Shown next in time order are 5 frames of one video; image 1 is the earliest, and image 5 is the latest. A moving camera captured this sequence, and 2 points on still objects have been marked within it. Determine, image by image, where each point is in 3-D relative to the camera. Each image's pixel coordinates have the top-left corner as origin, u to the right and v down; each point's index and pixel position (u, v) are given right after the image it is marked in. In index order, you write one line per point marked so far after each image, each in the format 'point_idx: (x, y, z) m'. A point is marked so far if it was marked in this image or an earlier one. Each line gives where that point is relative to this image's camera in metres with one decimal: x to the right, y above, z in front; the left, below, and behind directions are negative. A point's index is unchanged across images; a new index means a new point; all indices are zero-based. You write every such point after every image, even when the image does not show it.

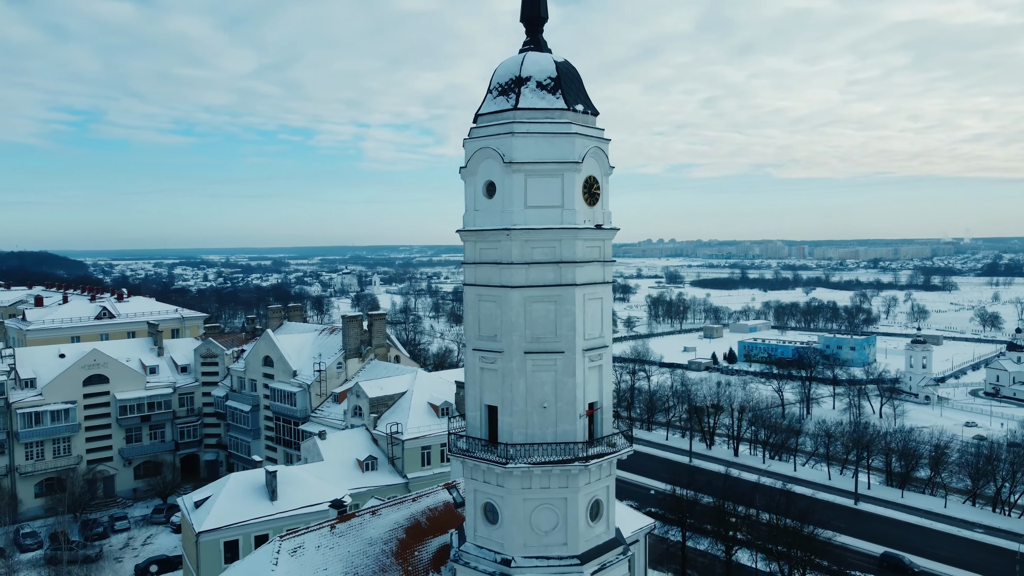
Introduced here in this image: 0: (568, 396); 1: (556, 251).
0: (+1.2, -2.3, +17.6) m
1: (+0.9, +0.8, +17.4) m
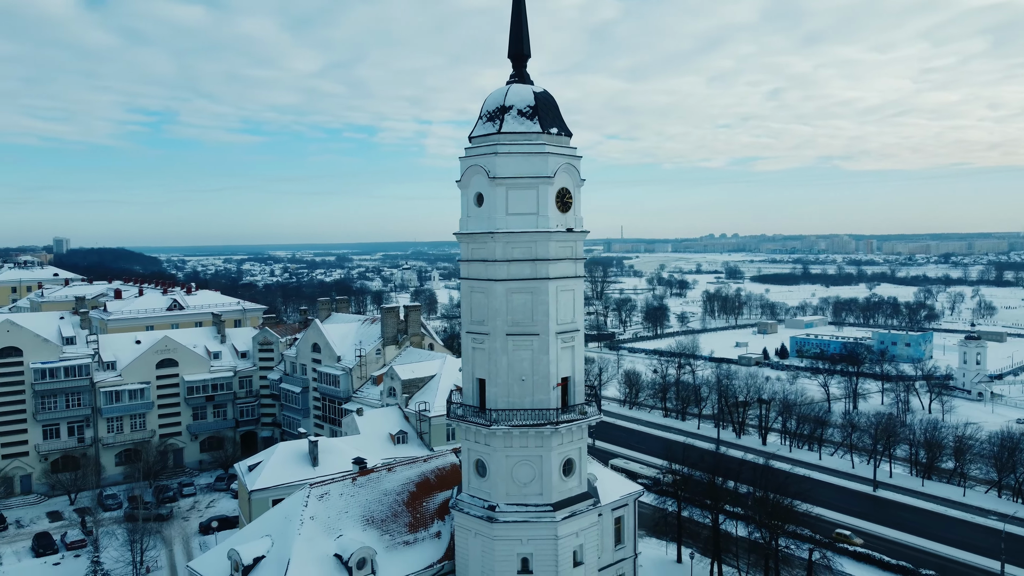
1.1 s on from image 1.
0: (+0.8, -2.1, +21.1) m
1: (+0.5, +1.0, +21.0) m
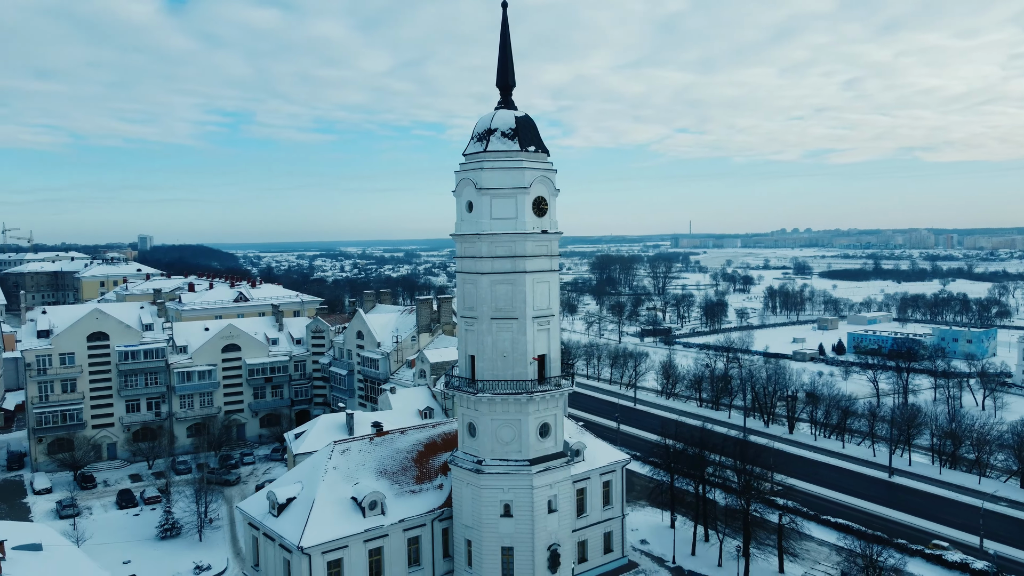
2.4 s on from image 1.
0: (+0.3, -1.9, +25.4) m
1: (0.0, +1.2, +25.3) m
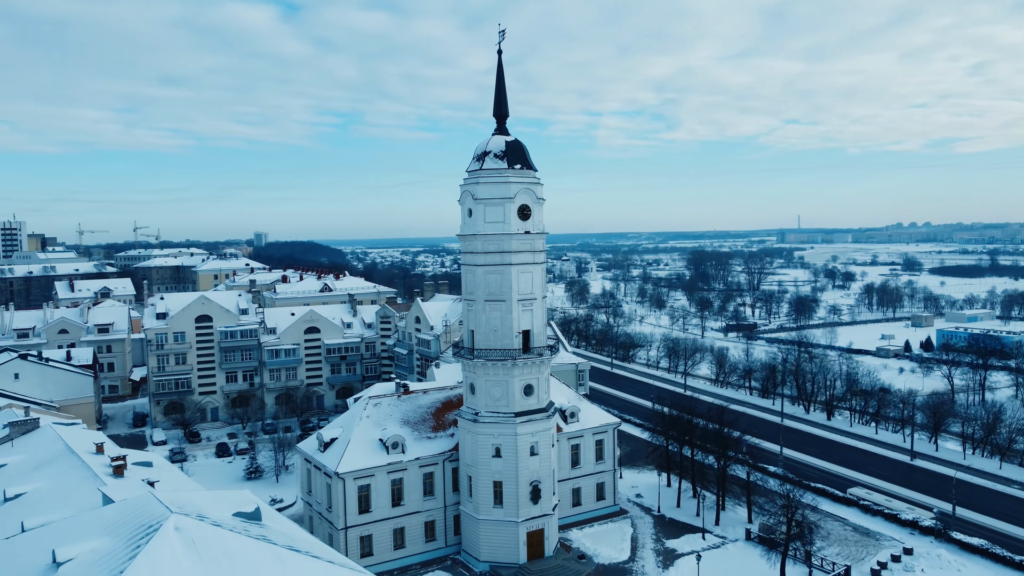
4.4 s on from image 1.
0: (-0.2, -1.5, +32.2) m
1: (-0.4, +1.7, +32.1) m
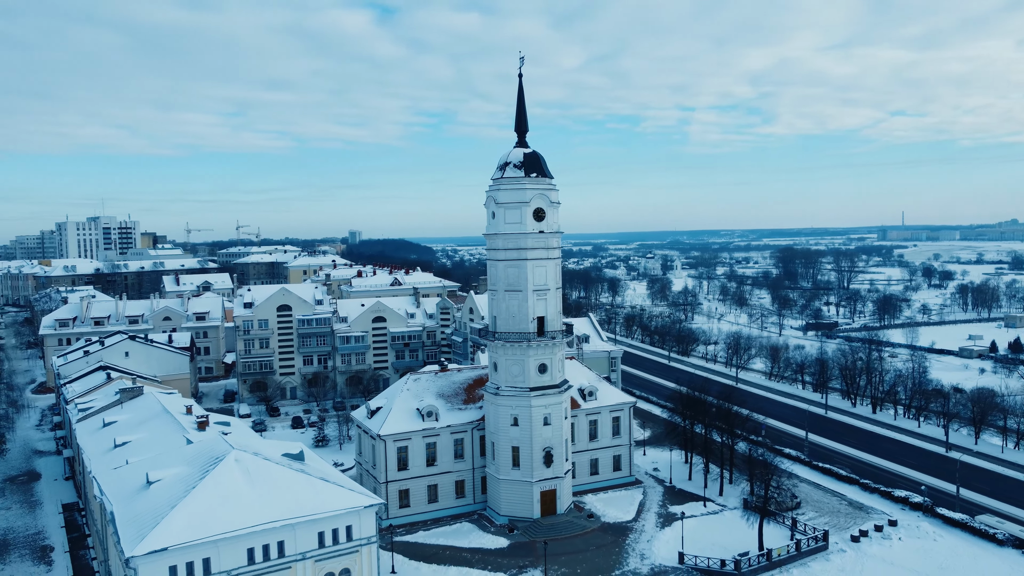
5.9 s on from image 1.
0: (+0.6, -1.1, +37.3) m
1: (+0.3, +2.1, +37.3) m
